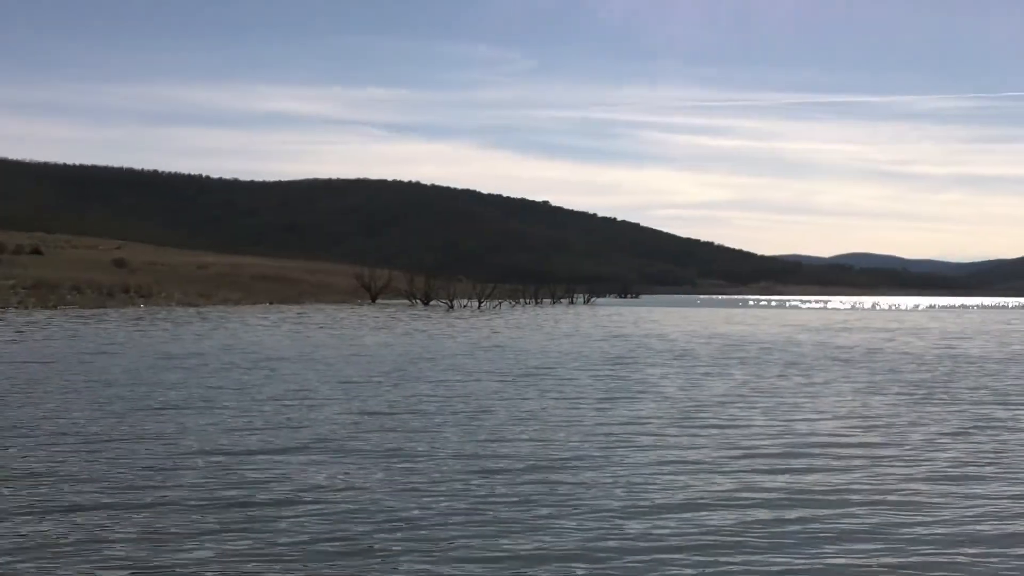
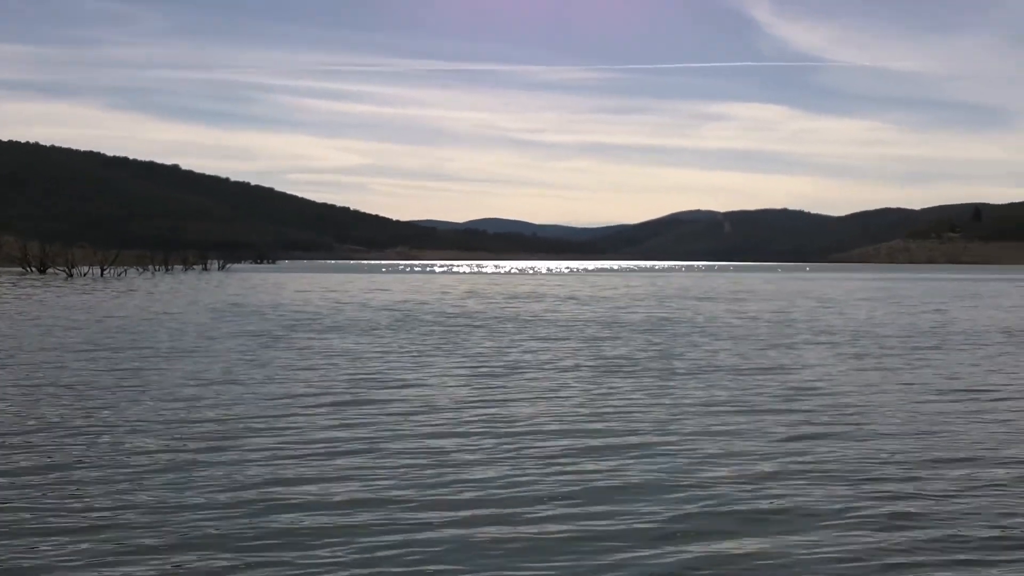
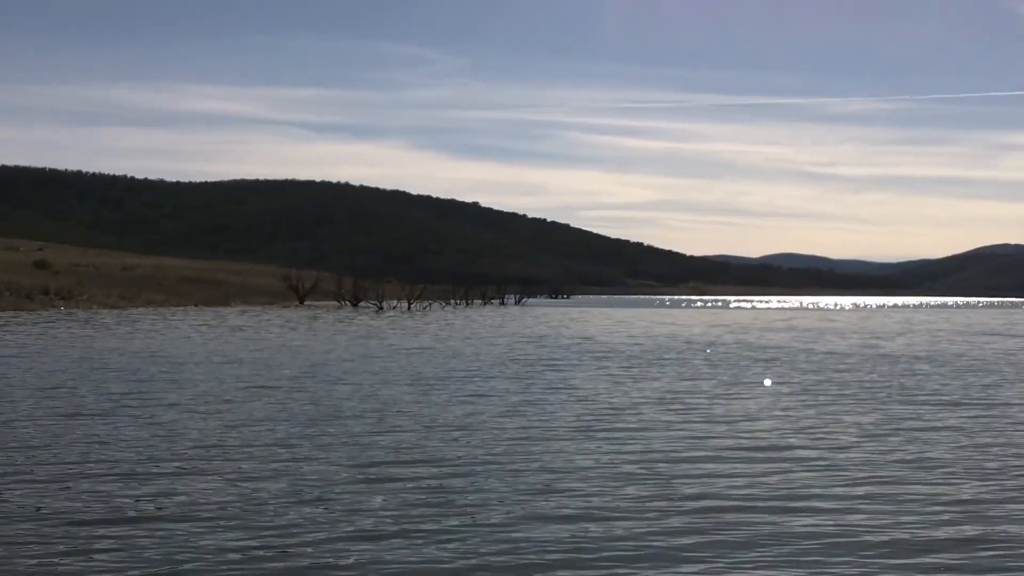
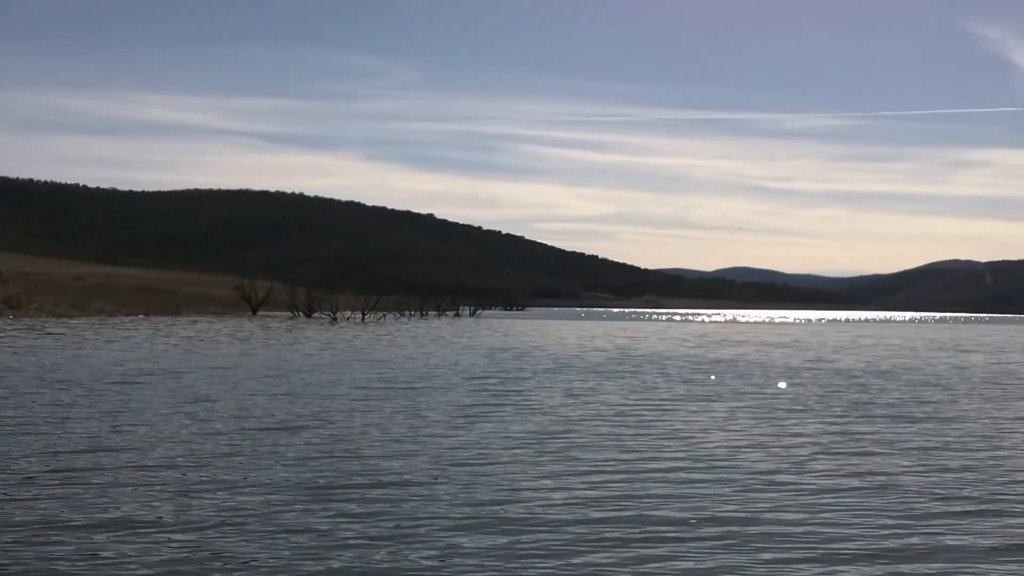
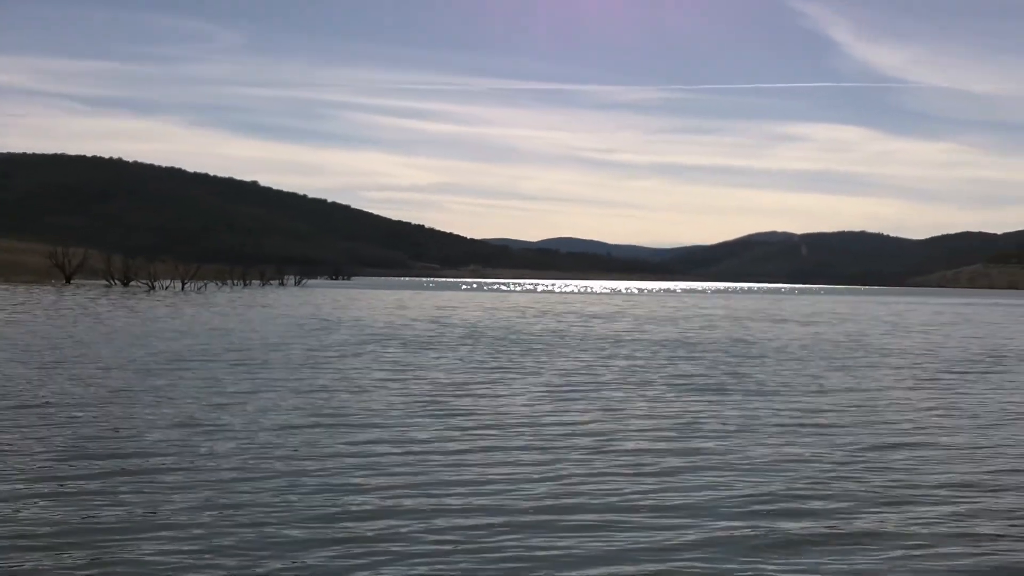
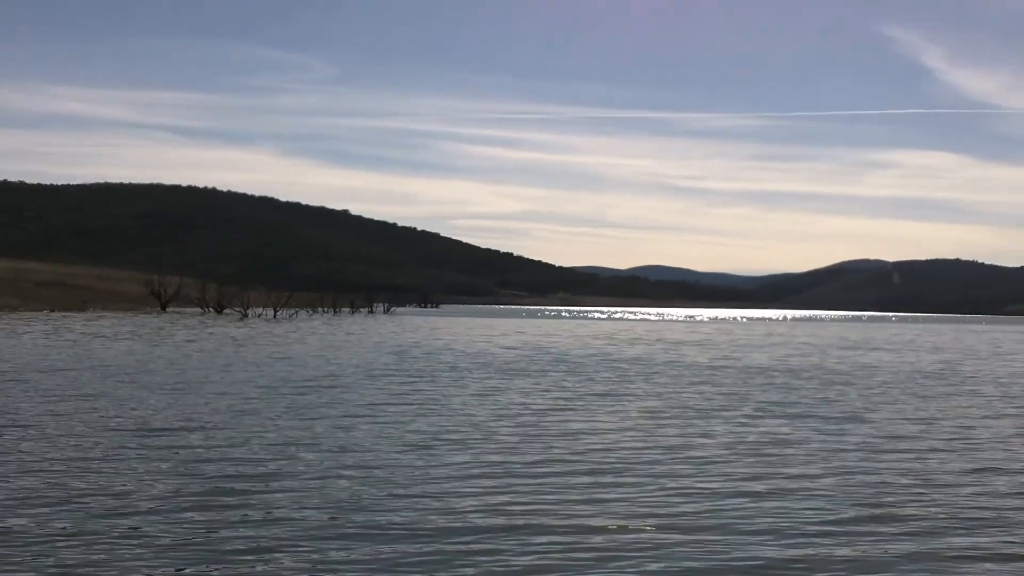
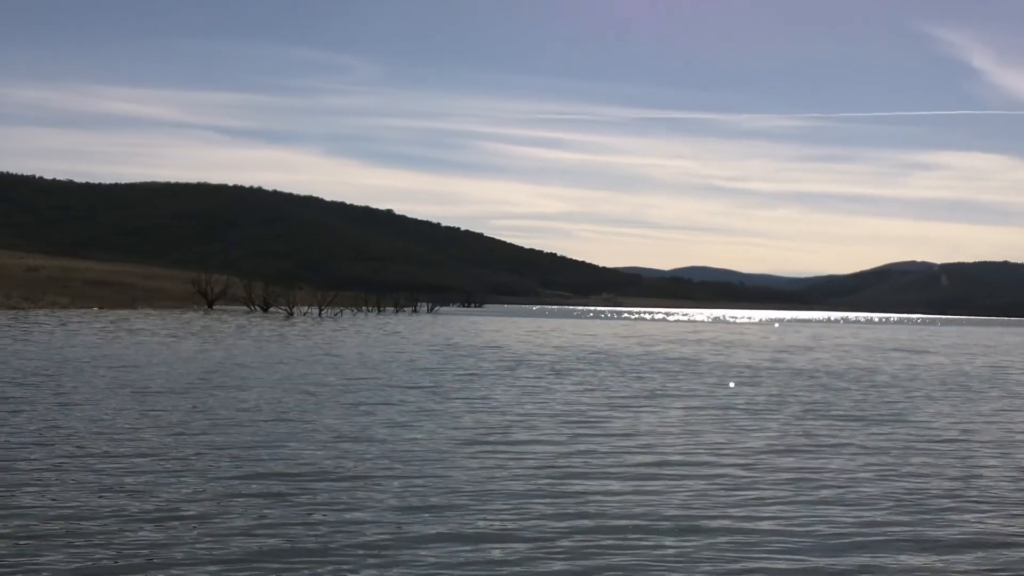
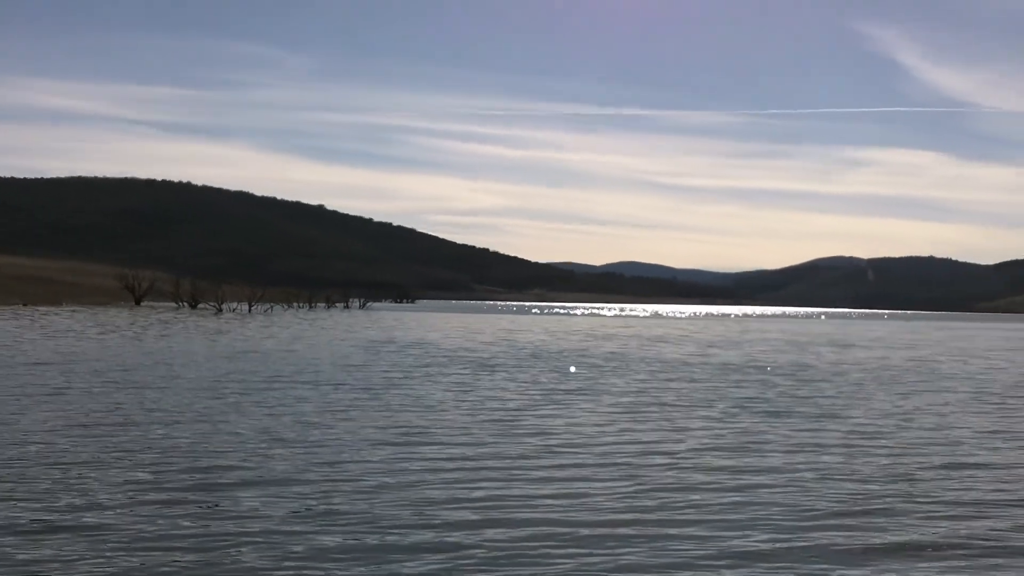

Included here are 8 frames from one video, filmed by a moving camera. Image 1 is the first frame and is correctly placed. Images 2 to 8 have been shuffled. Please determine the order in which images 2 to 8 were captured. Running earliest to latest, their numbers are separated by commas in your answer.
3, 4, 7, 6, 8, 5, 2
